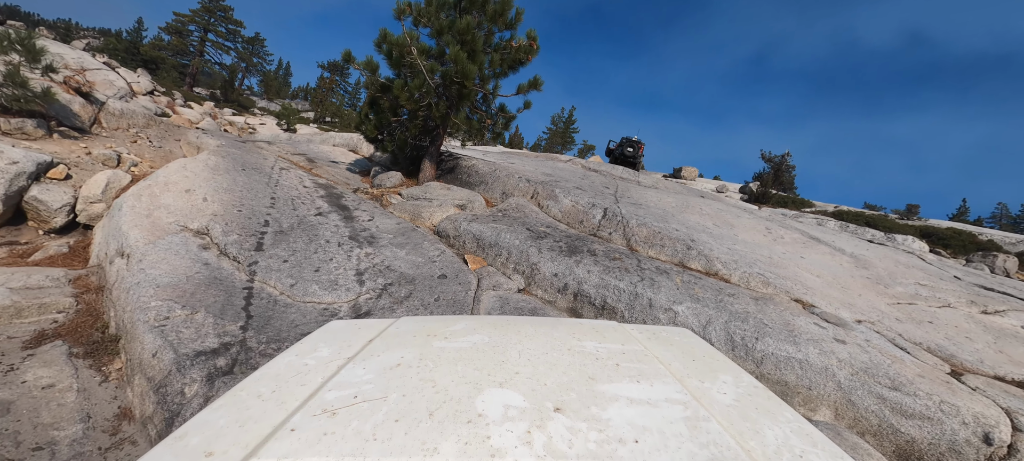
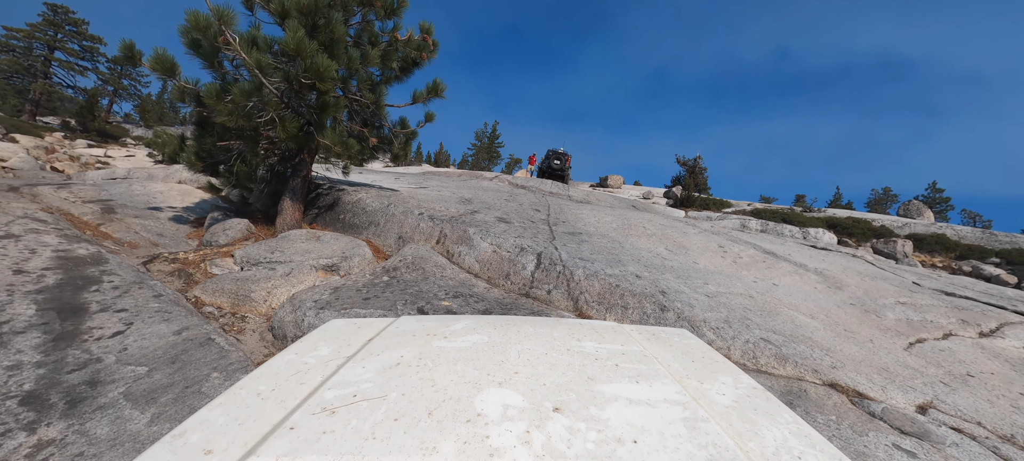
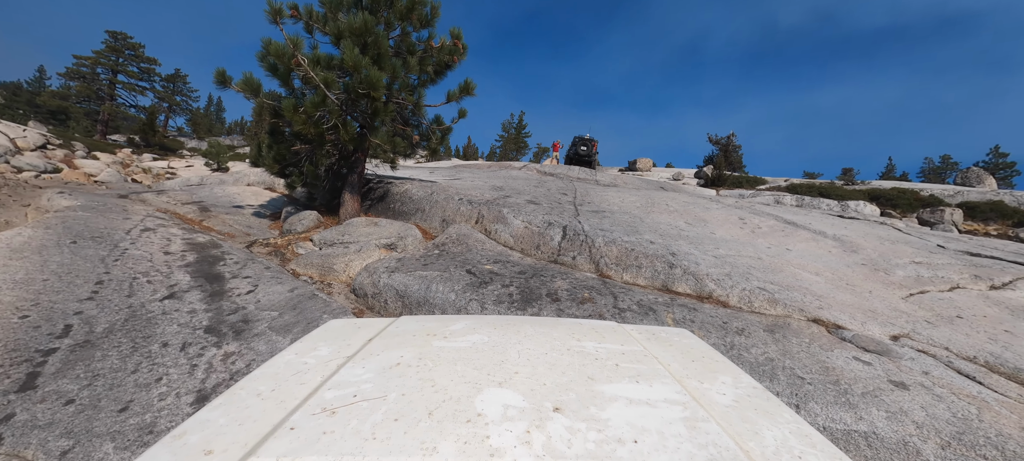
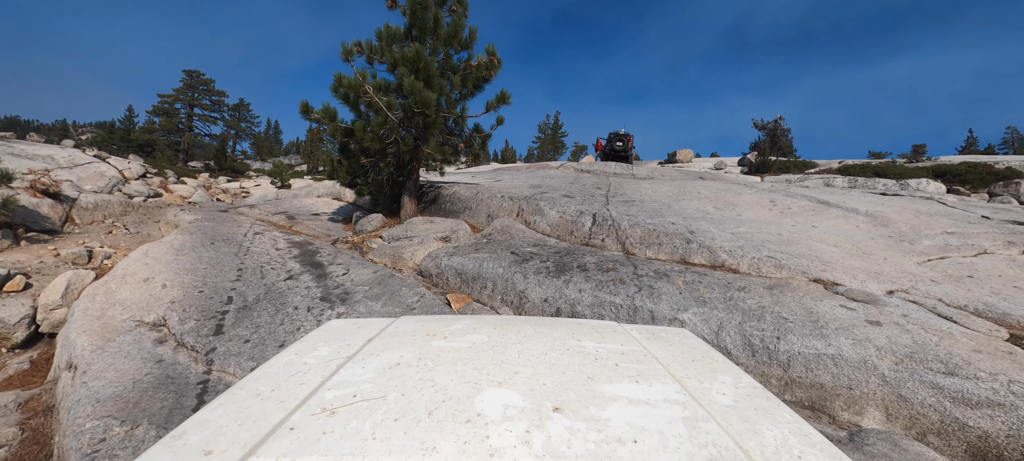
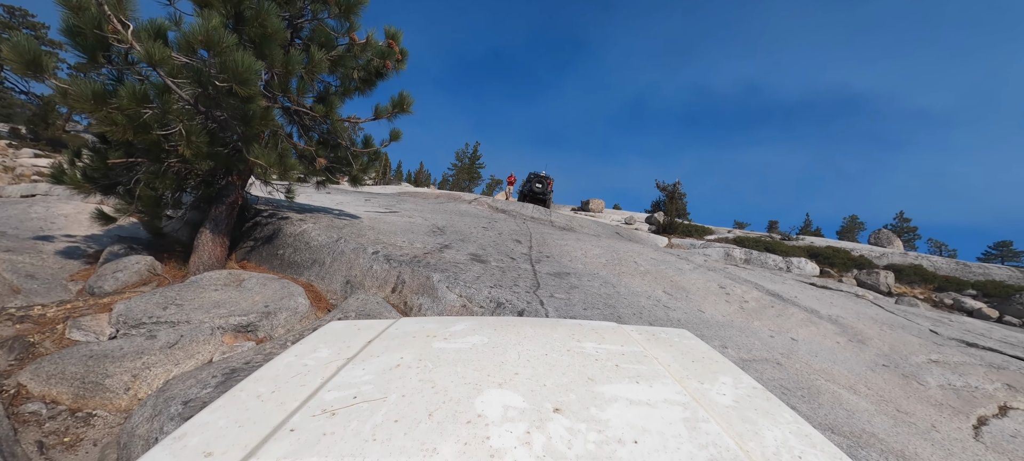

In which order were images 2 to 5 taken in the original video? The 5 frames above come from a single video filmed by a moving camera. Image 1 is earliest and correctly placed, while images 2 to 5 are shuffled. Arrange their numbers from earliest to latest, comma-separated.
4, 3, 2, 5
